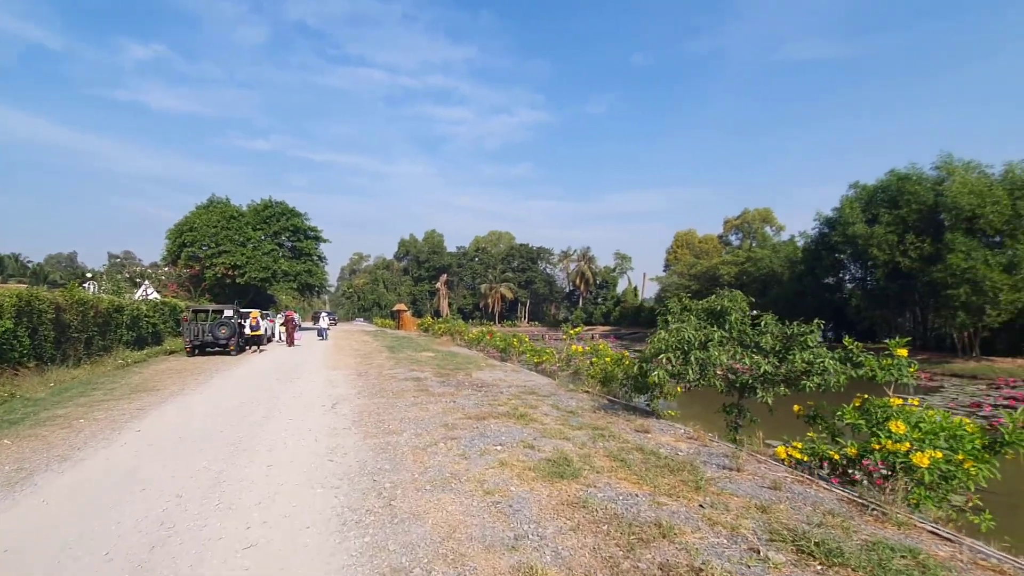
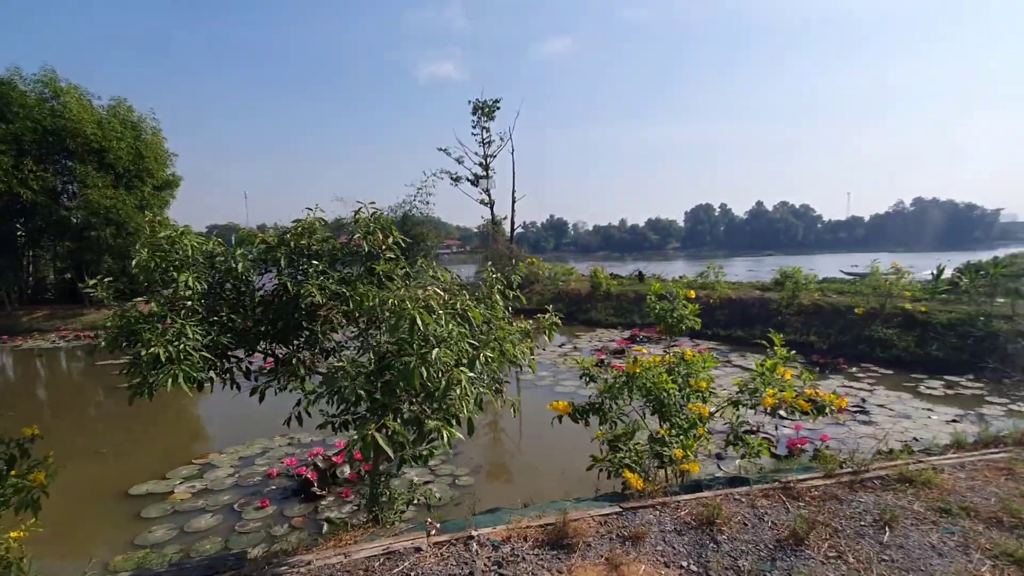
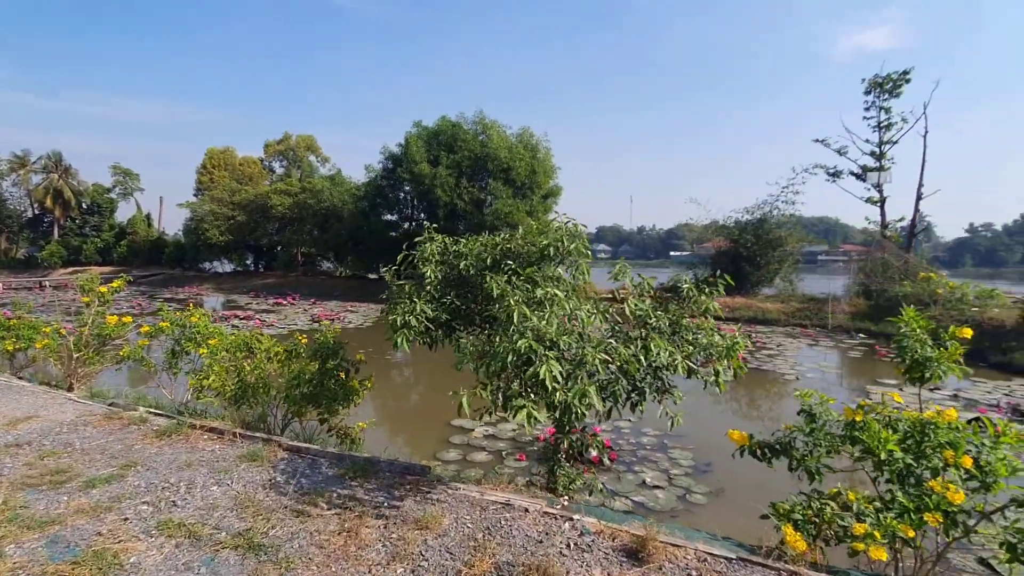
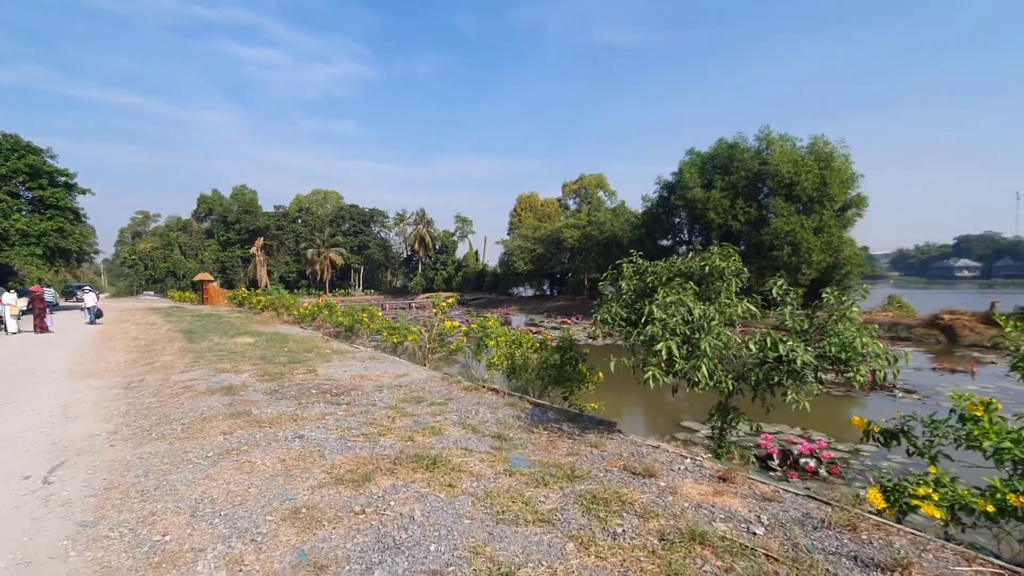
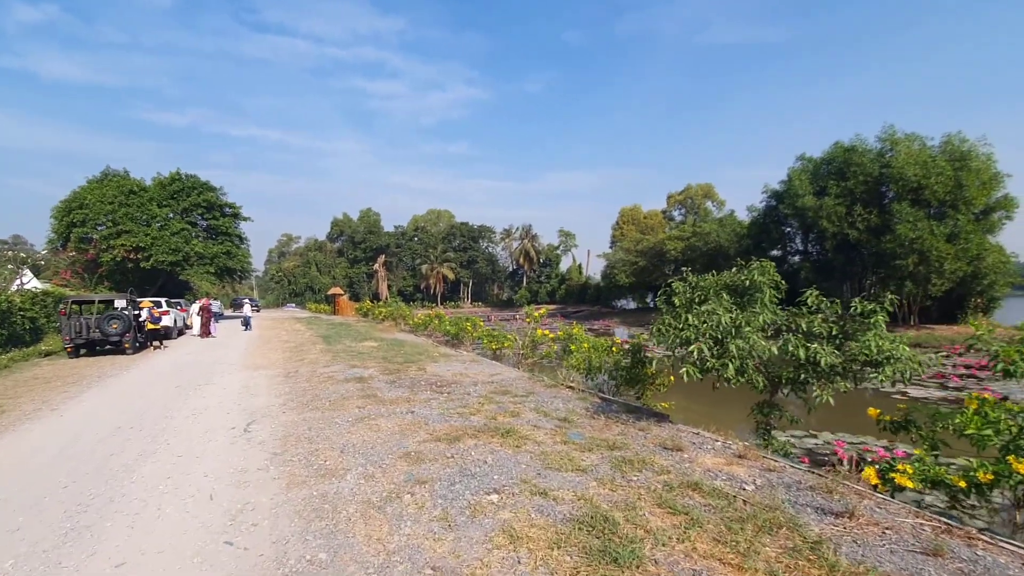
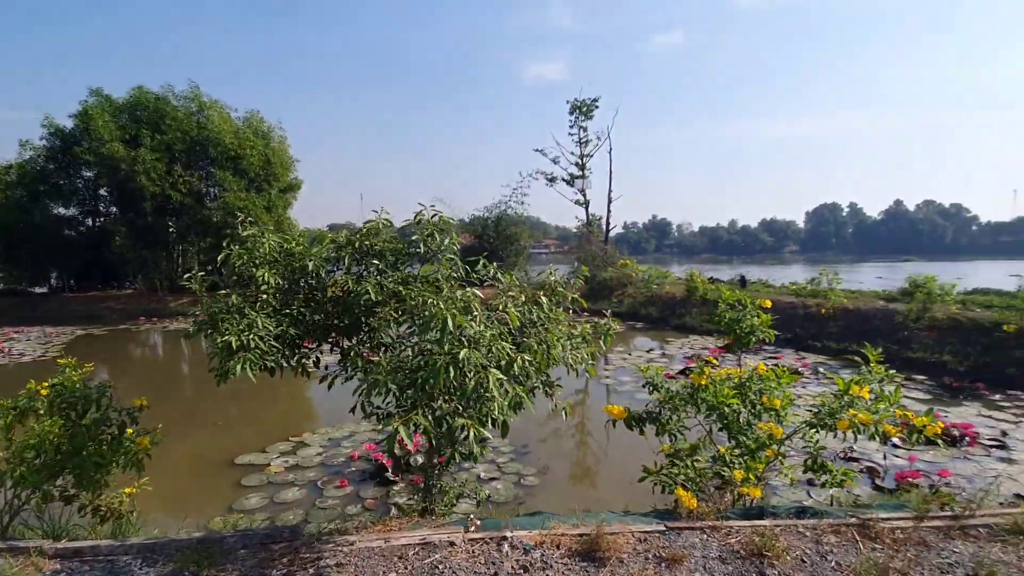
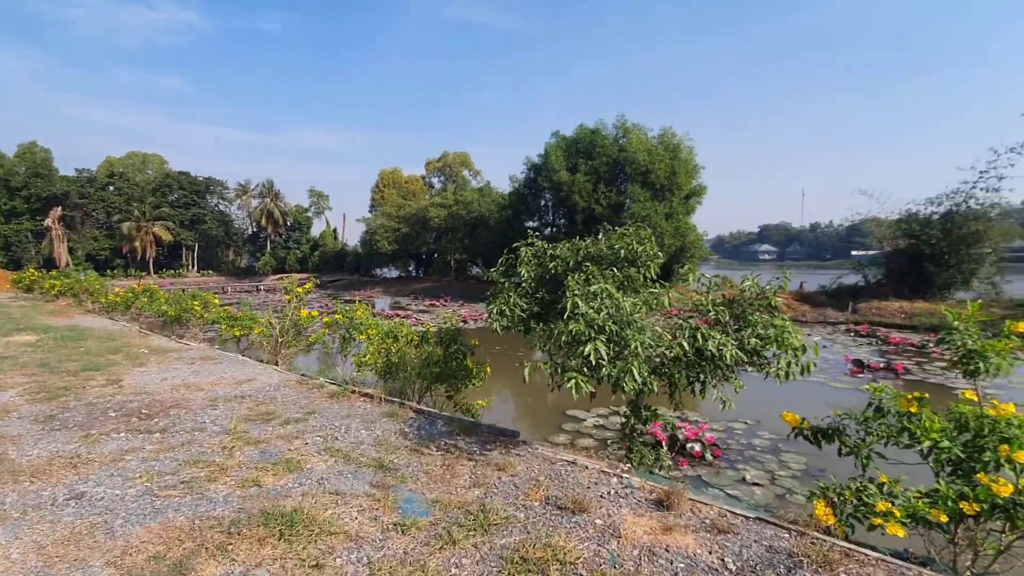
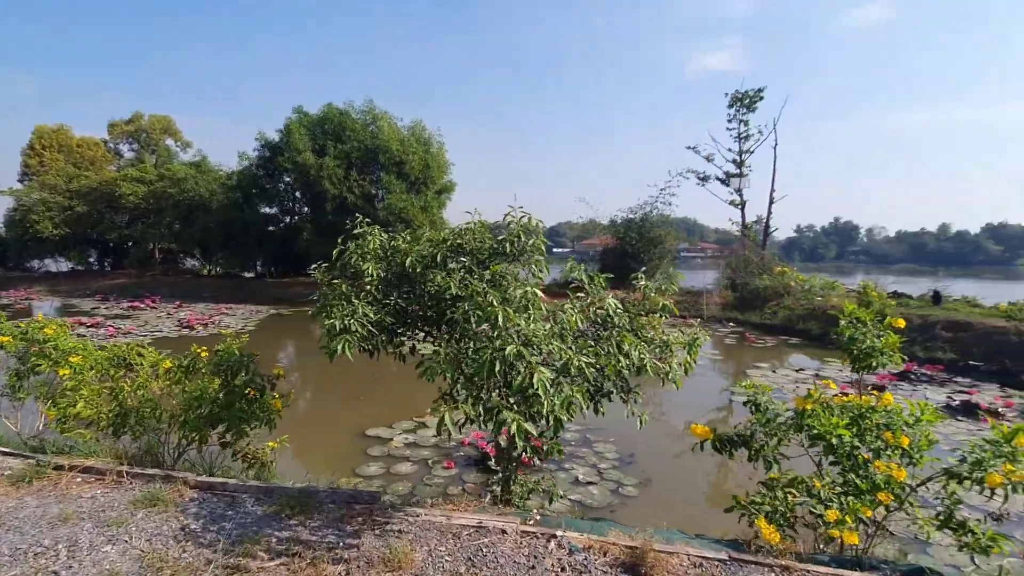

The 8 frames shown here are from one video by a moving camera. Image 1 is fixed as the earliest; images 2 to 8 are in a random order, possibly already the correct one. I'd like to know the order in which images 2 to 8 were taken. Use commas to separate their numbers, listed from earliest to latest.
5, 4, 7, 3, 8, 6, 2
